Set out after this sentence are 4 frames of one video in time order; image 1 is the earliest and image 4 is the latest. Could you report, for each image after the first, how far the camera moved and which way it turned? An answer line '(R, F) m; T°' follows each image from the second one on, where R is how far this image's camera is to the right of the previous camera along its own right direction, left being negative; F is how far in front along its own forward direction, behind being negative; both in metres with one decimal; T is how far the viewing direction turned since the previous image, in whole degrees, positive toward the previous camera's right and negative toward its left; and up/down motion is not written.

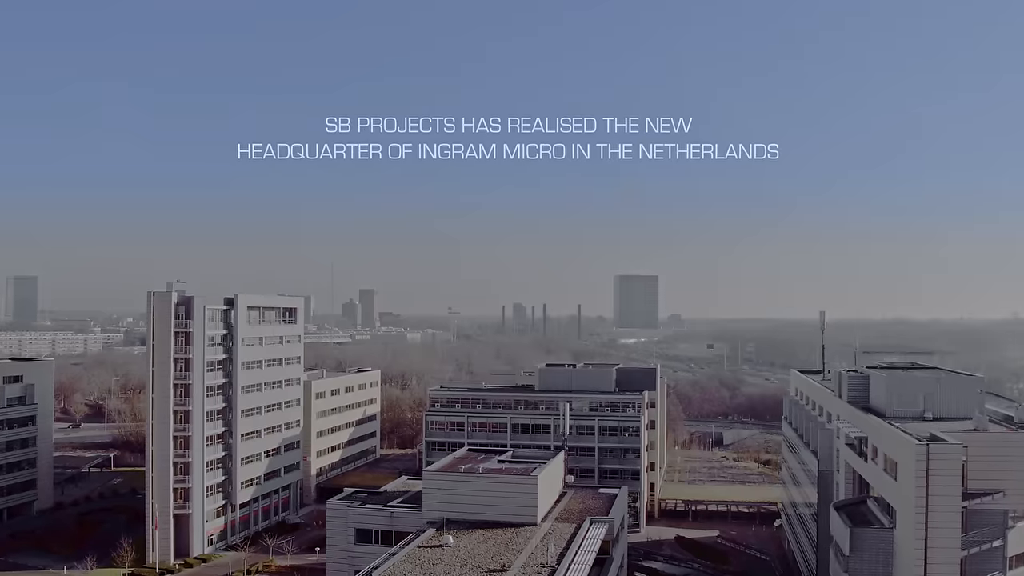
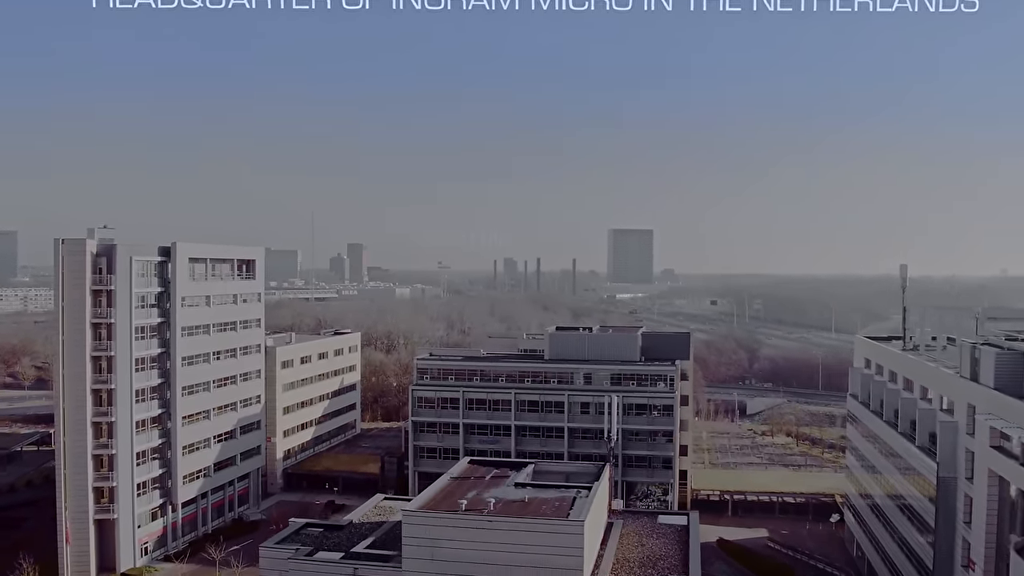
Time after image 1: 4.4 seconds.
(-1.0, +11.1) m; +1°
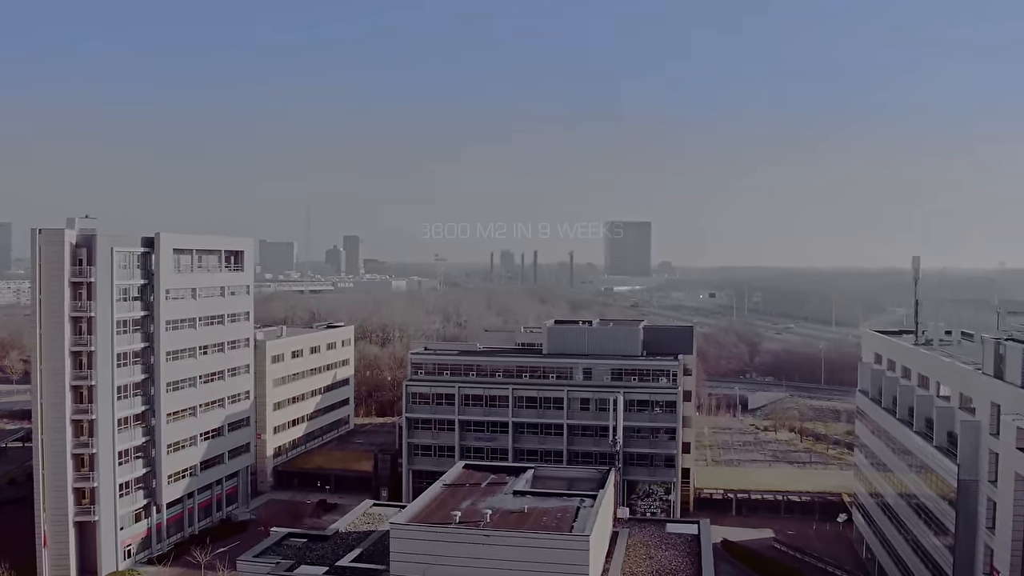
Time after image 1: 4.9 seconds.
(0.0, +1.7) m; 0°
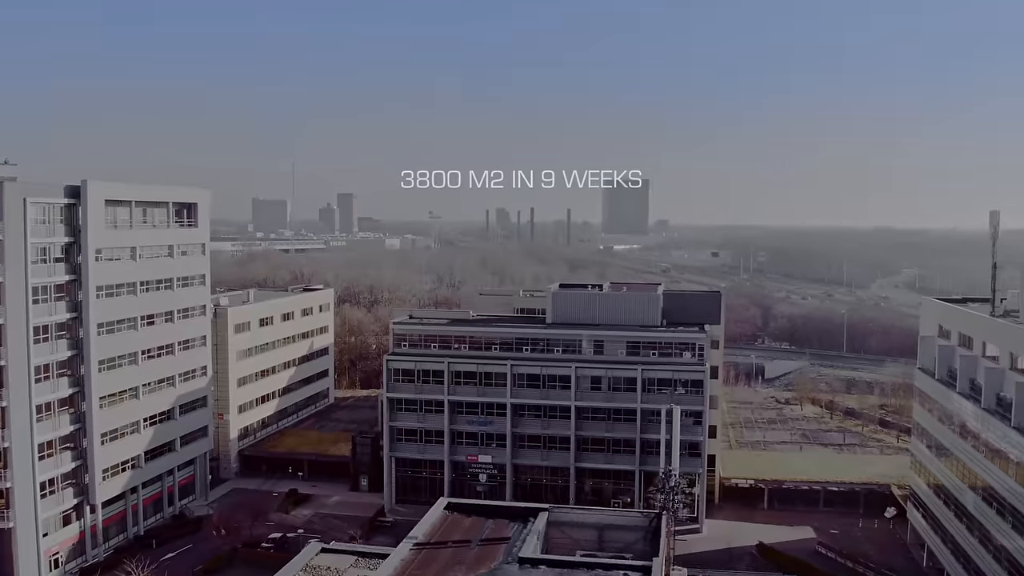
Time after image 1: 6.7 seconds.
(-0.2, +7.1) m; 0°
